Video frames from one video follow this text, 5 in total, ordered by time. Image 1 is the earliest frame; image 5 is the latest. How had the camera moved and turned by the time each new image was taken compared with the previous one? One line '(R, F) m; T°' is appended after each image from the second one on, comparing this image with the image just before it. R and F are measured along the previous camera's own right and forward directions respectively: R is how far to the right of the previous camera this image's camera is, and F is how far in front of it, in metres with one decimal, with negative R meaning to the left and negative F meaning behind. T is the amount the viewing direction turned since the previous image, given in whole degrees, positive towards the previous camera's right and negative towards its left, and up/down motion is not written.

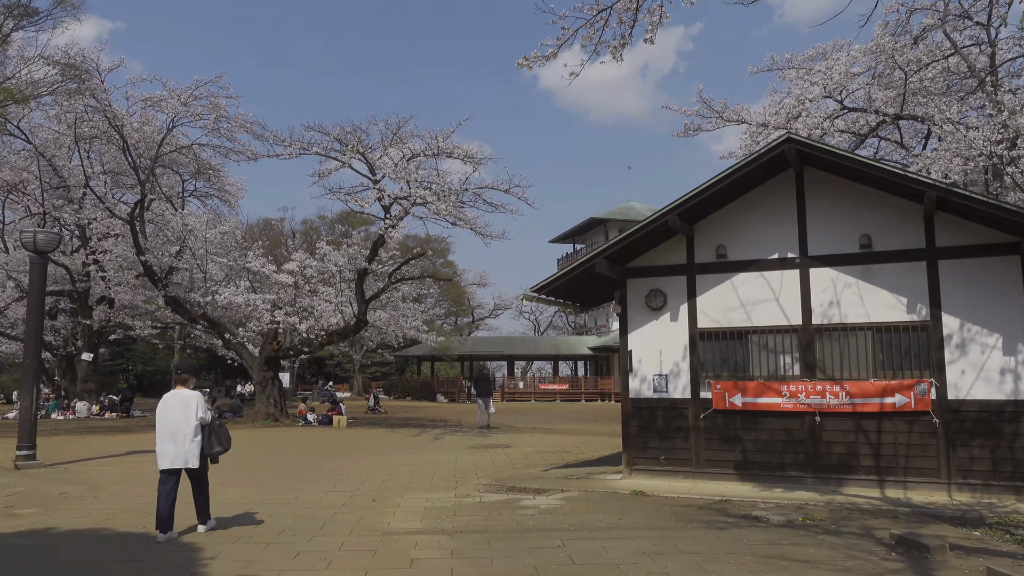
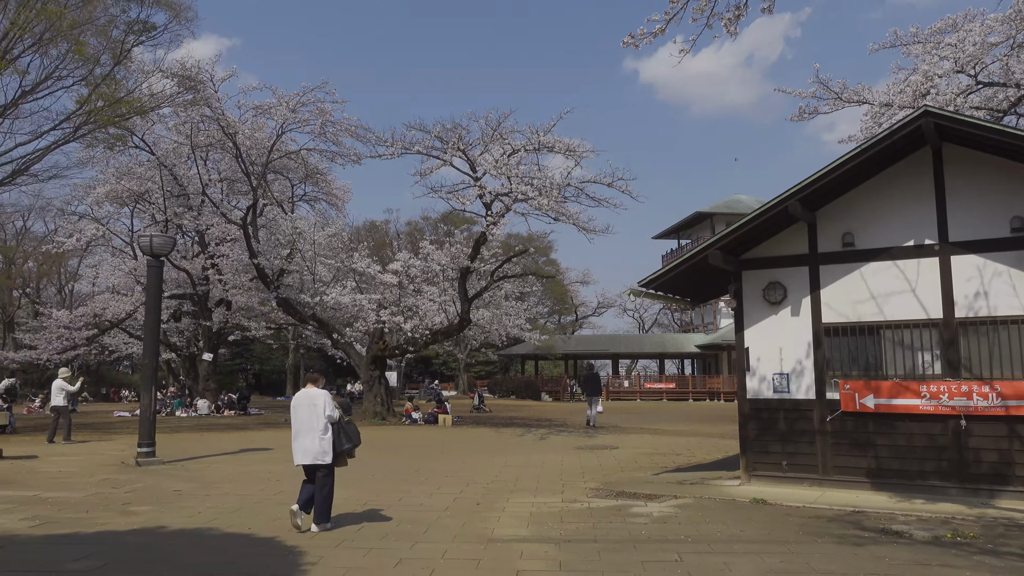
(0.0, +0.4) m; -7°
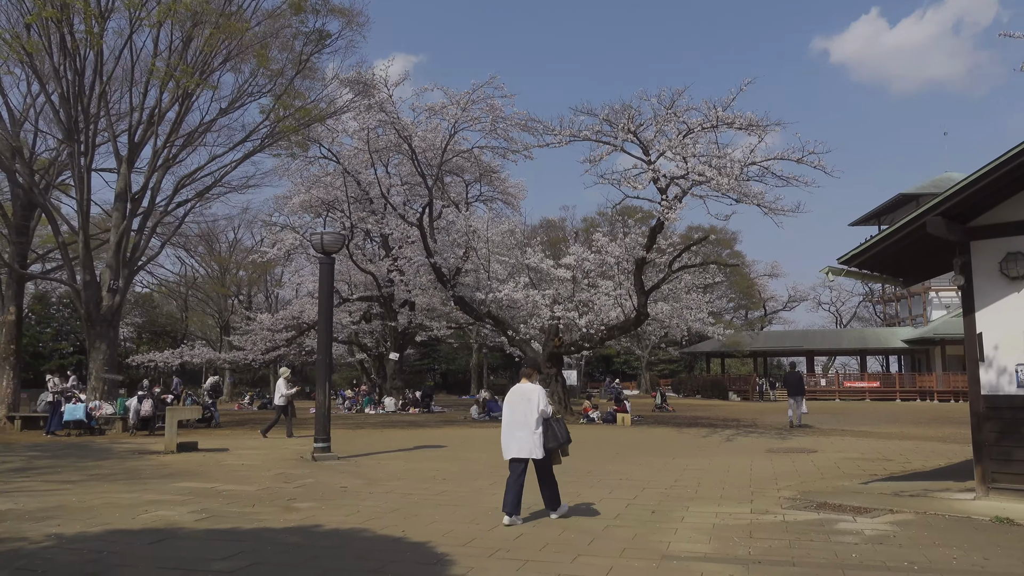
(+0.1, +0.8) m; -13°
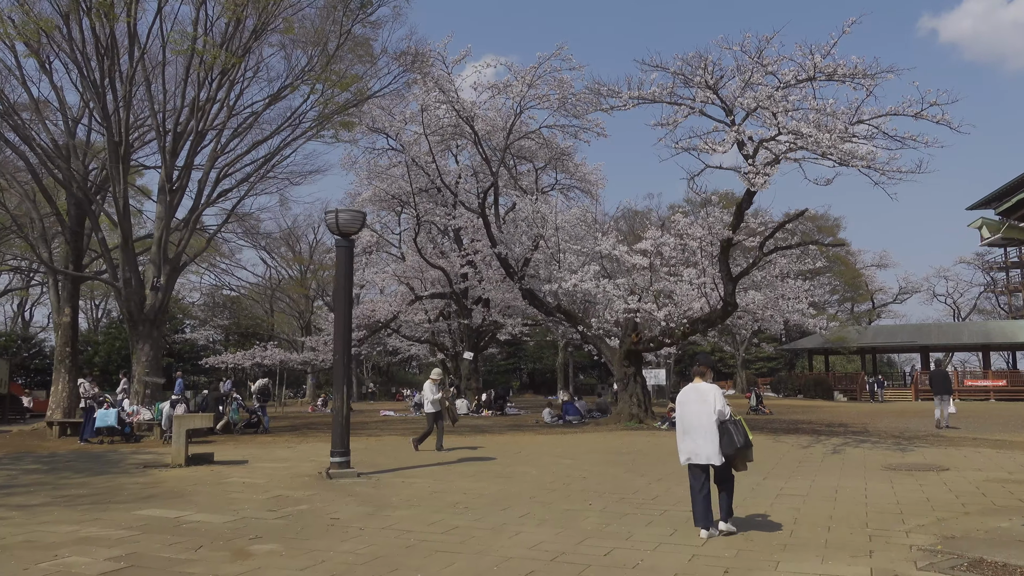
(+0.5, +1.9) m; -7°
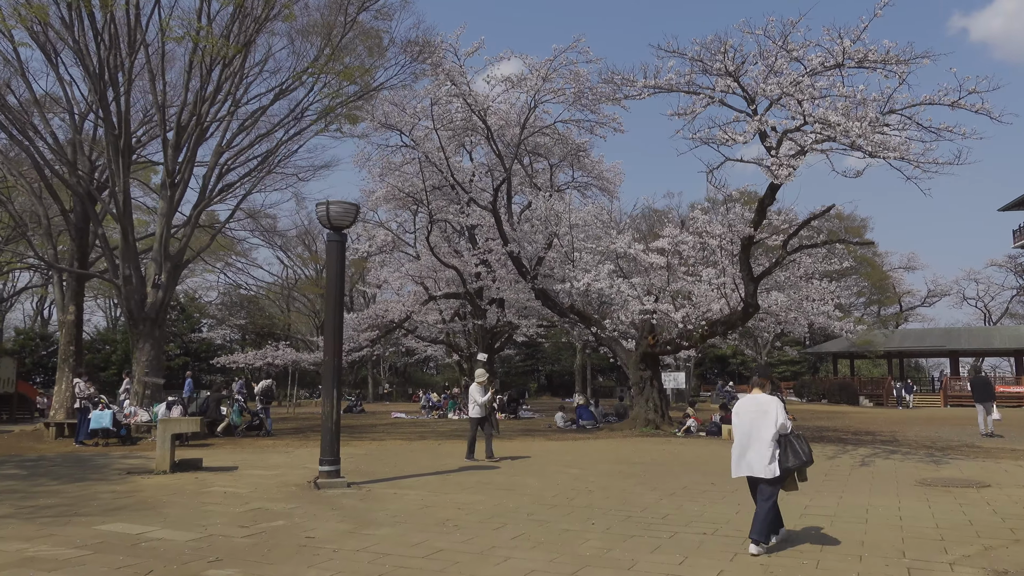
(+0.2, +0.7) m; -2°
